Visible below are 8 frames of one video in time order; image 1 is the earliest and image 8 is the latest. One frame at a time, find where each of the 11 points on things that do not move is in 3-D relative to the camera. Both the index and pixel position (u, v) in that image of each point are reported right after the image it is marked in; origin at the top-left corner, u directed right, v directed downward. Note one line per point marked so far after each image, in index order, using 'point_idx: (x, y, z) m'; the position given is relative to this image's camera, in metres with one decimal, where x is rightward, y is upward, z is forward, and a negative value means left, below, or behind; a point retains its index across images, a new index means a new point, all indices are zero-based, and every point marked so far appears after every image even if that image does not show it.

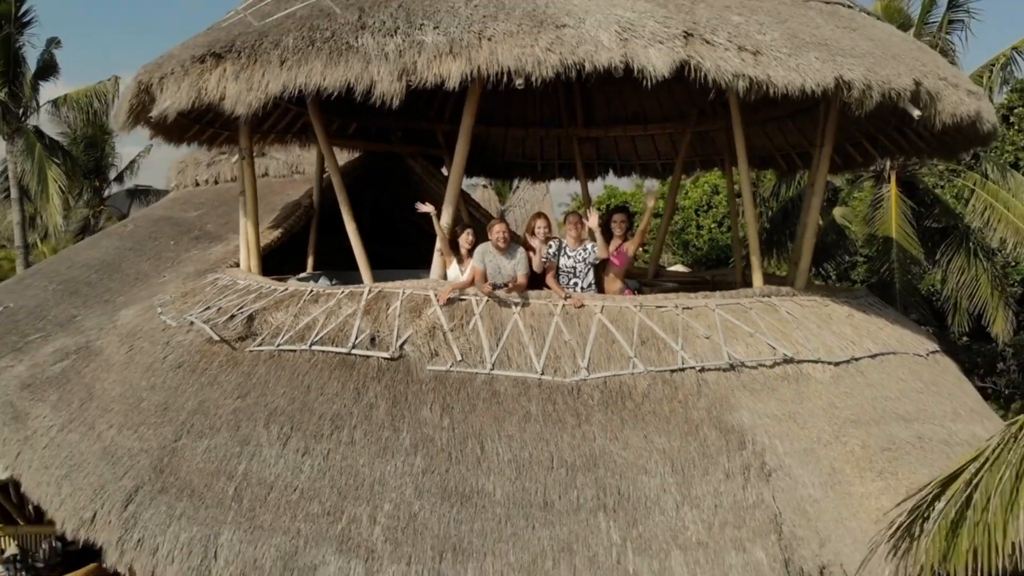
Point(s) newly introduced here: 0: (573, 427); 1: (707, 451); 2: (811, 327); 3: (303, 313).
0: (+0.3, -0.7, +4.0) m
1: (+1.0, -0.8, +3.9) m
2: (+1.8, -0.2, +4.8) m
3: (-1.3, -0.2, +5.0) m
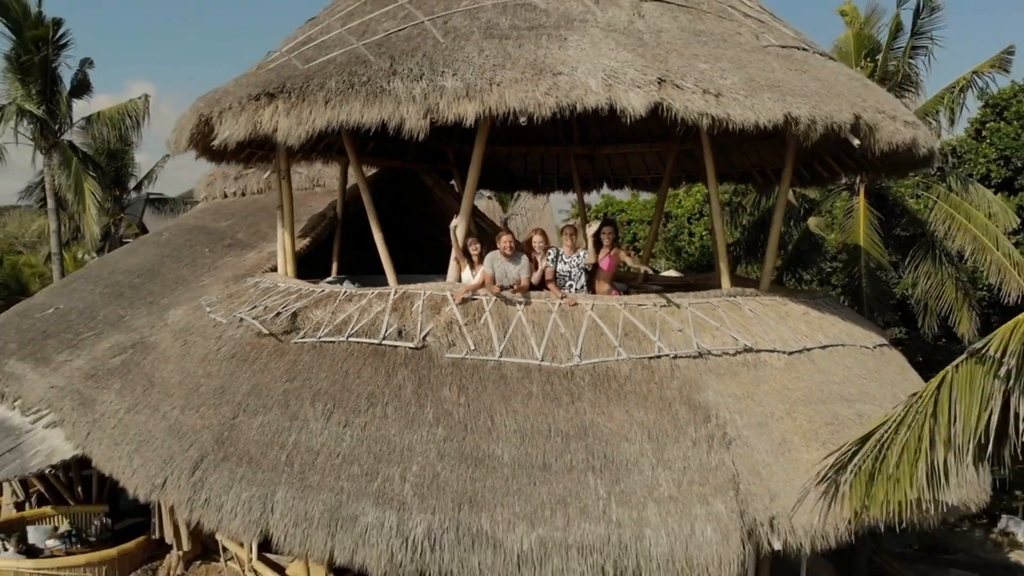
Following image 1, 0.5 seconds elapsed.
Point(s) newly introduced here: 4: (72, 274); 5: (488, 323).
0: (+0.3, -0.7, +4.8) m
1: (+1.0, -0.8, +4.7) m
2: (+1.8, -0.3, +5.6) m
3: (-1.3, -0.2, +5.8) m
4: (-5.5, +0.2, +9.8) m
5: (-0.2, -0.2, +5.4) m
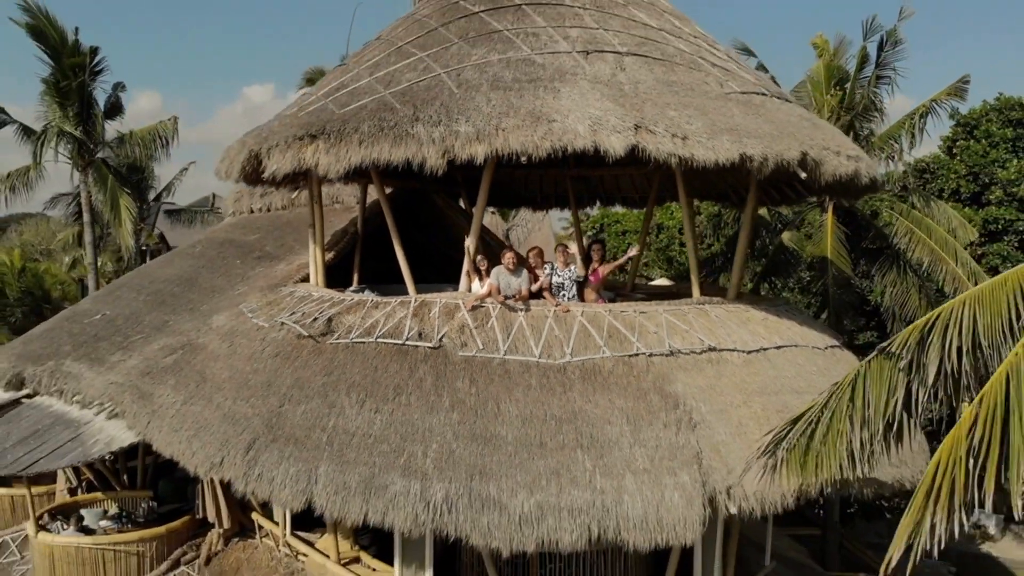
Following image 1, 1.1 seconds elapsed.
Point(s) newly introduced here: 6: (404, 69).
0: (+0.4, -0.8, +5.8) m
1: (+1.0, -0.9, +5.7) m
2: (+1.8, -0.3, +6.6) m
3: (-1.2, -0.2, +6.8) m
4: (-5.5, +0.1, +10.8) m
5: (-0.1, -0.3, +6.4) m
6: (-0.9, +1.8, +6.5) m
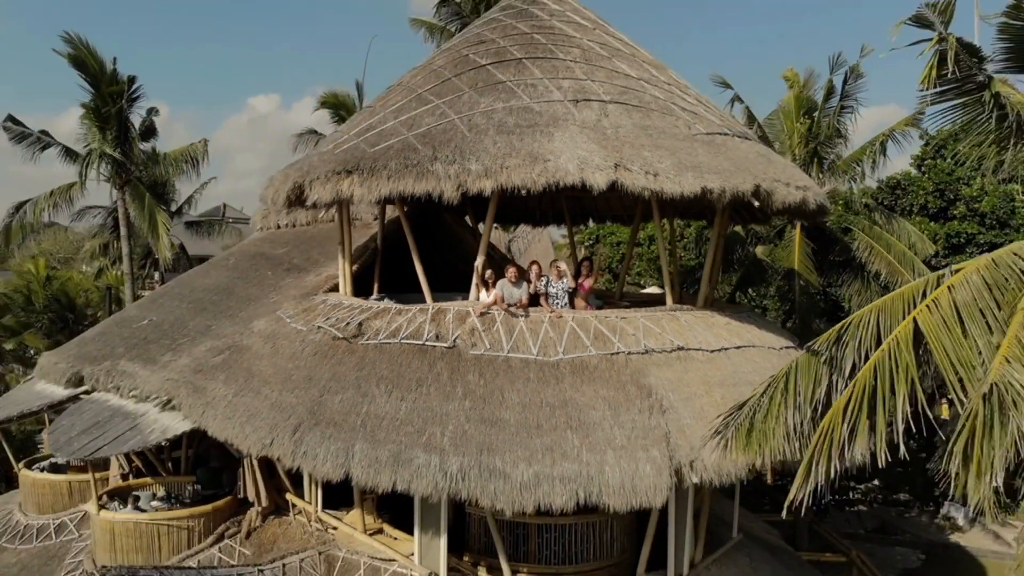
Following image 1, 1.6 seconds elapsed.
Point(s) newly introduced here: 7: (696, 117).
0: (+0.4, -0.9, +7.0) m
1: (+1.0, -1.0, +6.9) m
2: (+1.9, -0.4, +7.8) m
3: (-1.2, -0.3, +8.1) m
4: (-5.5, -0.1, +12.1) m
5: (-0.1, -0.4, +7.6) m
6: (-0.9, +1.7, +7.8) m
7: (+1.9, +1.7, +7.9) m
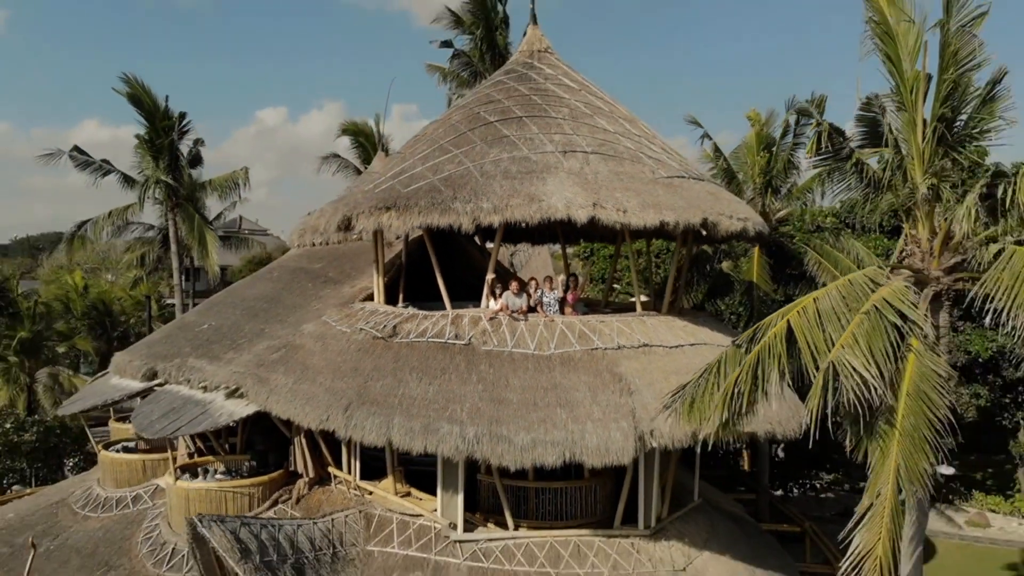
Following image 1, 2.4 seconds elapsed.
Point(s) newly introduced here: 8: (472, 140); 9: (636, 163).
0: (+0.4, -1.0, +9.1) m
1: (+1.1, -1.1, +9.0) m
2: (+1.9, -0.5, +9.9) m
3: (-1.2, -0.5, +10.1) m
4: (-5.4, -0.2, +14.2) m
5: (-0.1, -0.5, +9.7) m
6: (-0.9, +1.6, +9.9) m
7: (+1.9, +1.6, +10.0) m
8: (-0.5, +1.9, +10.1) m
9: (+1.6, +1.6, +9.9) m
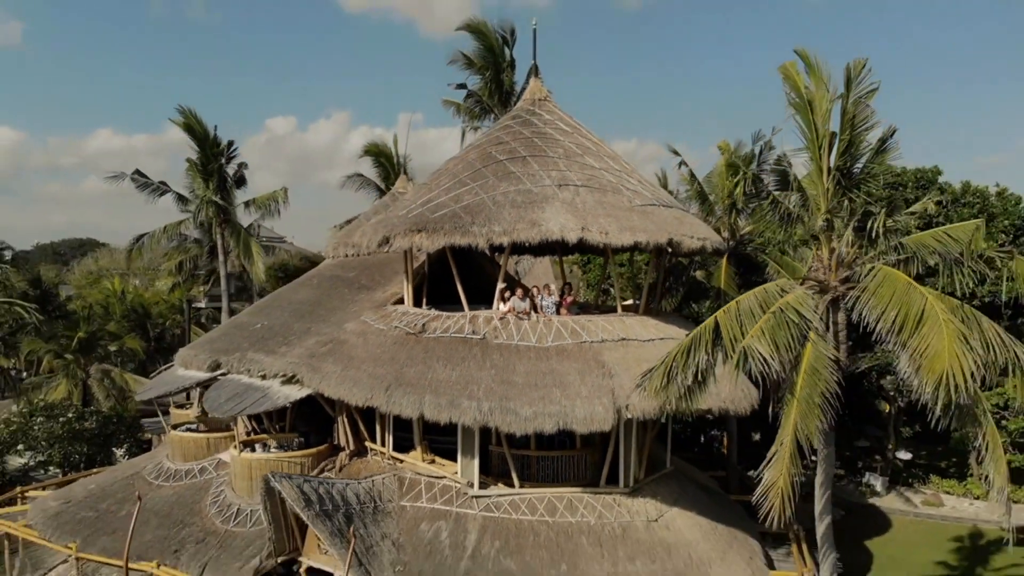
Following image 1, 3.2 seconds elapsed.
0: (+0.5, -1.1, +11.6) m
1: (+1.2, -1.2, +11.4) m
2: (+2.0, -0.6, +12.4) m
3: (-1.1, -0.6, +12.6) m
4: (-5.3, -0.3, +16.6) m
5: (0.0, -0.6, +12.2) m
6: (-0.8, +1.5, +12.4) m
7: (+2.0, +1.5, +12.5) m
8: (-0.4, +1.8, +12.6) m
9: (+1.7, +1.5, +12.3) m
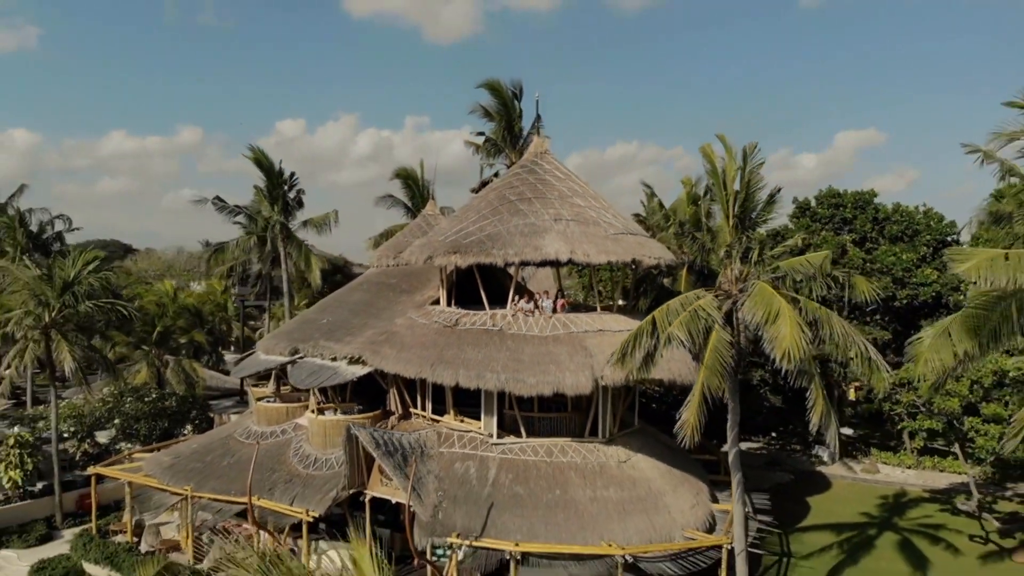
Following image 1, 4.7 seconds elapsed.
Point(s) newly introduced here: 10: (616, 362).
0: (+0.7, -1.2, +16.3) m
1: (+1.3, -1.3, +16.1) m
2: (+2.2, -0.8, +17.0) m
3: (-0.9, -0.7, +17.3) m
4: (-5.1, -0.5, +21.4) m
5: (+0.2, -0.7, +16.9) m
6: (-0.6, +1.4, +17.0) m
7: (+2.2, +1.4, +17.2) m
8: (-0.2, +1.7, +17.3) m
9: (+1.9, +1.4, +17.0) m
10: (+1.8, -1.3, +13.9) m
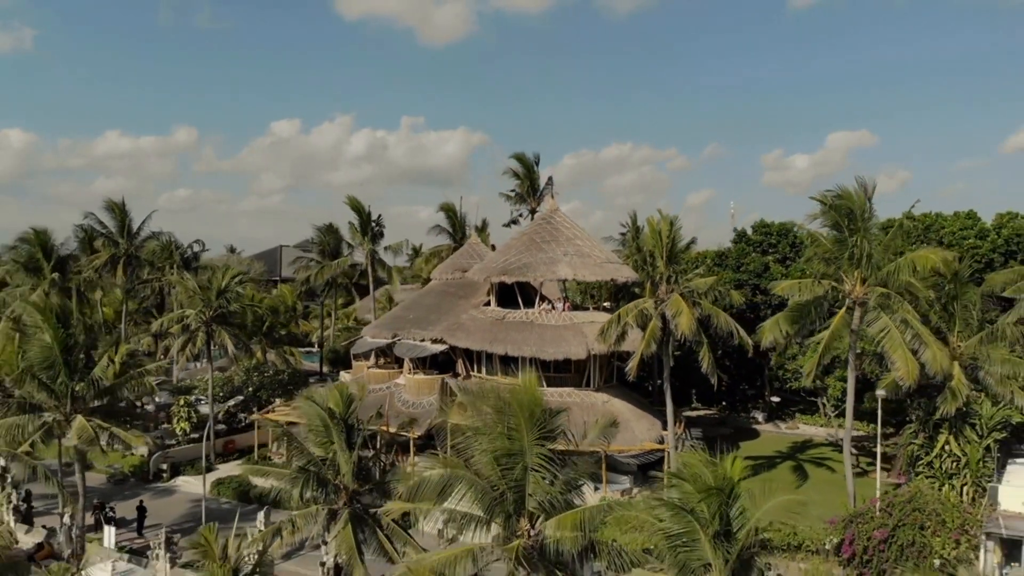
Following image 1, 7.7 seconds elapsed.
0: (+1.6, -1.5, +27.1) m
1: (+2.3, -1.6, +27.0) m
2: (+3.1, -1.0, +27.9) m
3: (0.0, -1.0, +28.1) m
4: (-4.2, -0.7, +32.2) m
5: (+1.1, -1.0, +27.7) m
6: (+0.4, +1.1, +27.9) m
7: (+3.1, +1.1, +28.0) m
8: (+0.7, +1.4, +28.1) m
9: (+2.8, +1.1, +27.9) m
10: (+2.8, -1.6, +24.7) m
